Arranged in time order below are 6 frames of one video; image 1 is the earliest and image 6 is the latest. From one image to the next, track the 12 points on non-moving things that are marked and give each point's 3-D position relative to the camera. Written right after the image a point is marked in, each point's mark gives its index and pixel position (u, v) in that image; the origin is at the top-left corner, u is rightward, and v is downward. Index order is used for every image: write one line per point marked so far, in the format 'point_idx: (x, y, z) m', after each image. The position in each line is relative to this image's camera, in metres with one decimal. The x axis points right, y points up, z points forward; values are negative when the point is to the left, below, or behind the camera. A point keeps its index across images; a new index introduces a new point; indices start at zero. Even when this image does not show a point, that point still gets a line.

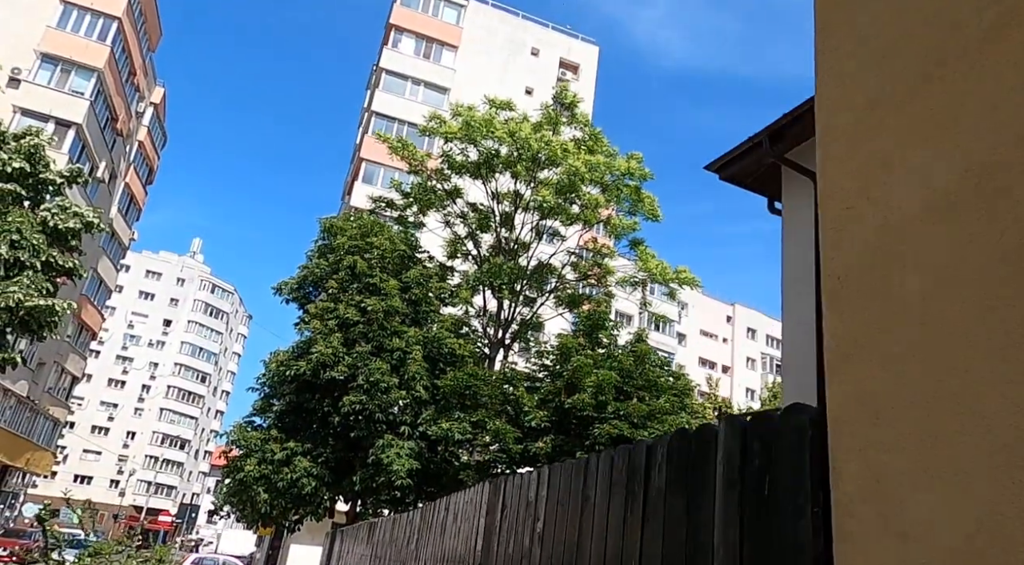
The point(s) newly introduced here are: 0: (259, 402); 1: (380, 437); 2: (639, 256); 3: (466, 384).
0: (-5.4, -2.5, +17.5) m
1: (-2.5, -3.0, +16.0) m
2: (+2.9, +0.6, +18.6) m
3: (-0.8, -2.0, +15.8) m
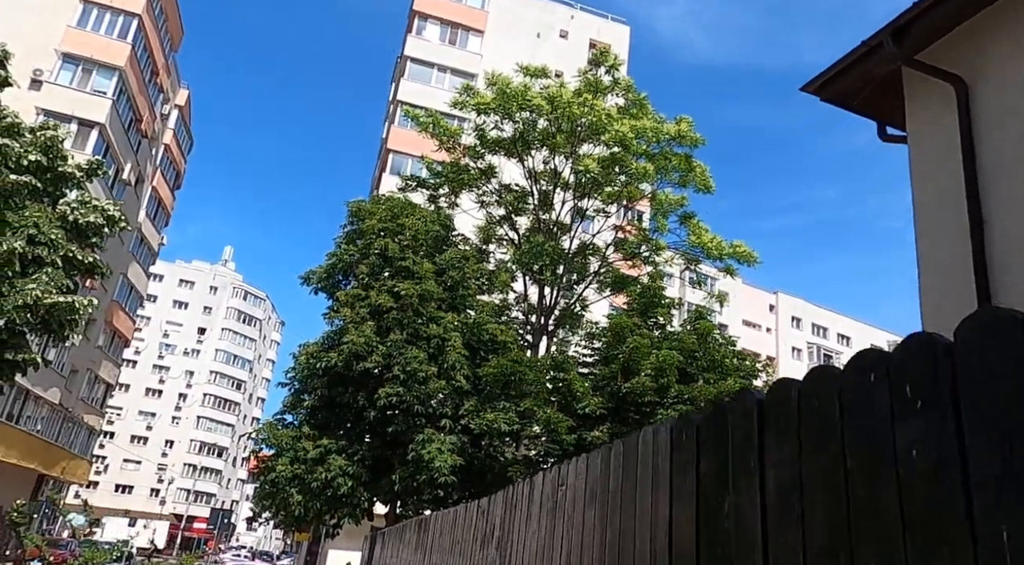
0: (-4.4, -2.3, +16.5) m
1: (-1.7, -2.7, +14.8) m
2: (+3.8, +1.1, +17.2) m
3: (0.0, -1.6, +14.6) m
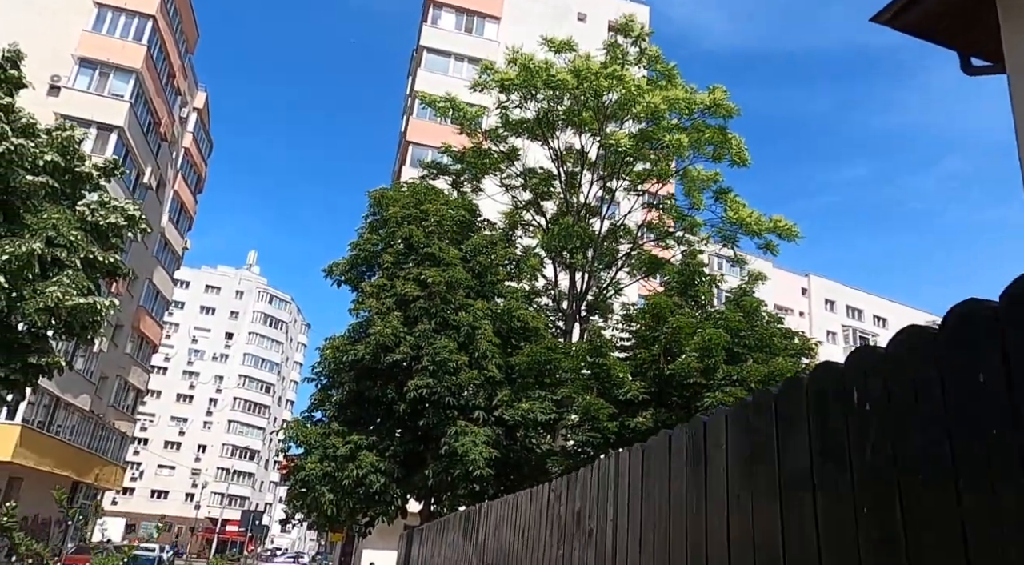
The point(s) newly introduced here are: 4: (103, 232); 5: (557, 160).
0: (-3.8, -2.2, +16.0) m
1: (-1.0, -2.4, +14.2) m
2: (+4.3, +1.5, +16.5) m
3: (+0.6, -1.3, +14.0) m
4: (-9.6, +1.2, +19.3) m
5: (+1.0, +2.7, +18.7) m
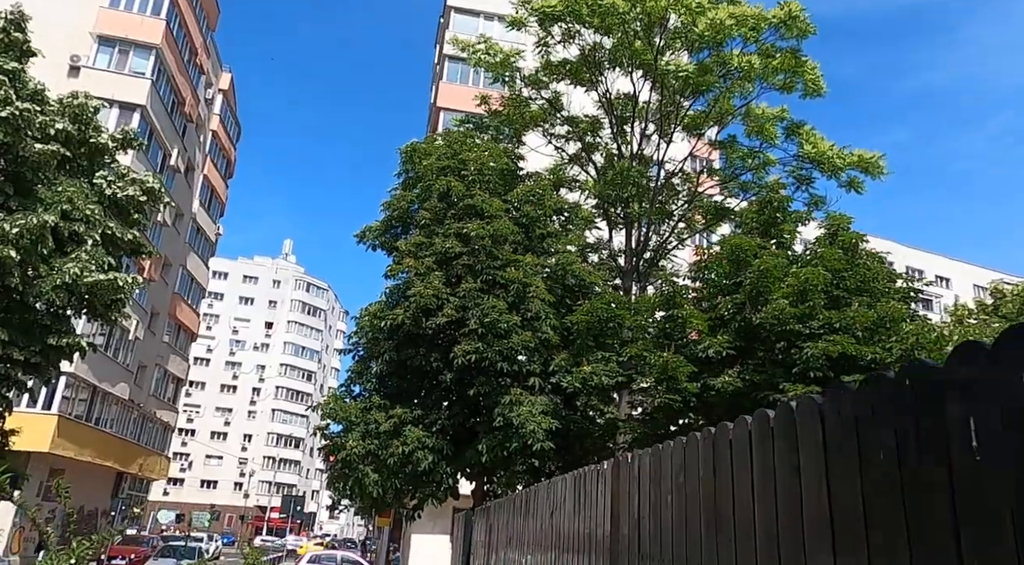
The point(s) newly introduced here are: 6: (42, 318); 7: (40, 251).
0: (-2.8, -1.5, +14.7) m
1: (-0.1, -1.7, +12.8) m
2: (+5.2, +2.5, +14.7) m
3: (+1.5, -0.5, +12.4) m
4: (-8.6, +1.7, +18.1) m
5: (+1.9, +3.7, +17.0) m
6: (-9.0, -0.7, +15.8) m
7: (-8.8, +0.6, +15.4) m
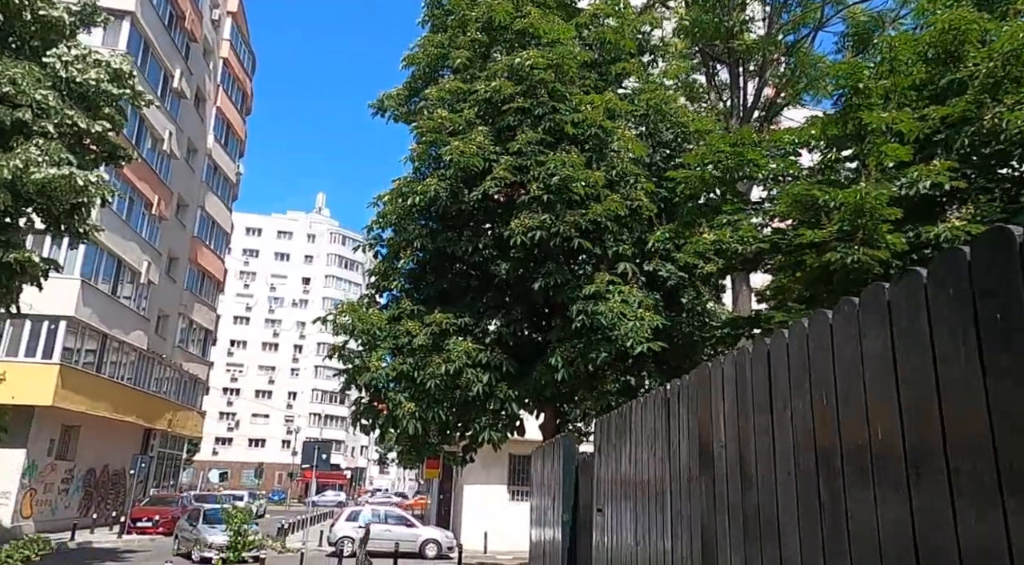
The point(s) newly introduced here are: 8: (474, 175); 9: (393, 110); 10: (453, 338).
0: (-1.8, +0.2, +11.1) m
1: (+0.8, 0.0, +9.1) m
2: (+6.0, +4.6, +10.6) m
3: (+2.3, +1.2, +8.6) m
4: (-7.5, +3.3, +14.6) m
5: (+2.8, +5.7, +12.9) m
6: (-8.0, +0.8, +12.5) m
7: (-7.9, +2.1, +11.9) m
8: (-0.4, +1.3, +9.7) m
9: (-1.7, +2.5, +11.7) m
10: (-0.7, -0.6, +9.4) m
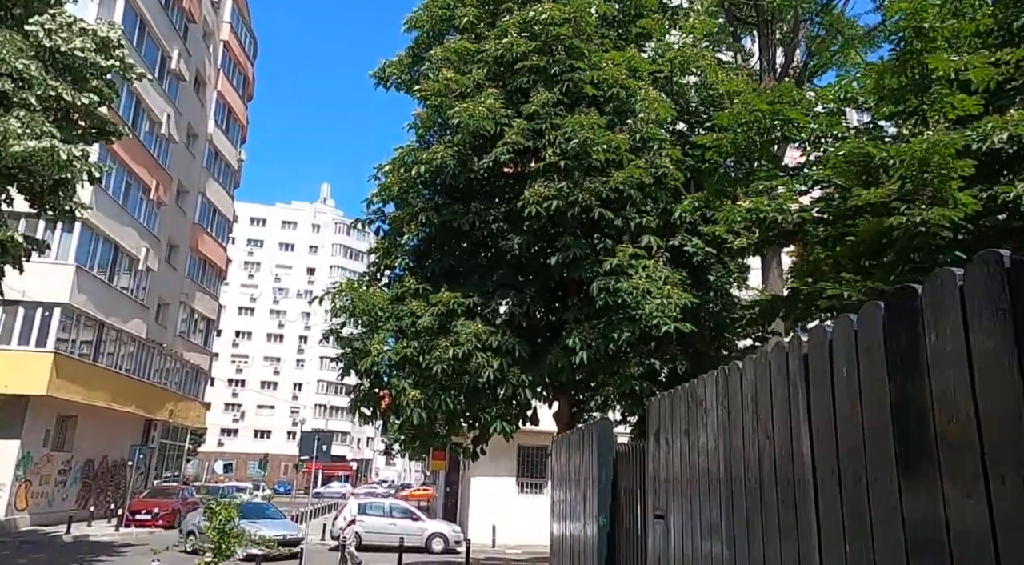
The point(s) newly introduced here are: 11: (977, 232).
0: (-1.6, +0.5, +10.3) m
1: (+1.0, +0.3, +8.3) m
2: (+6.1, +4.8, +9.7) m
3: (+2.5, +1.5, +7.8) m
4: (-7.4, +3.6, +13.8) m
5: (+2.9, +6.0, +12.0) m
6: (-7.9, +1.1, +11.7) m
7: (-7.7, +2.3, +11.2) m
8: (-0.3, +1.5, +8.9) m
9: (-1.5, +2.8, +10.9) m
10: (-0.5, -0.4, +8.6) m
11: (+3.4, +0.4, +6.0) m
